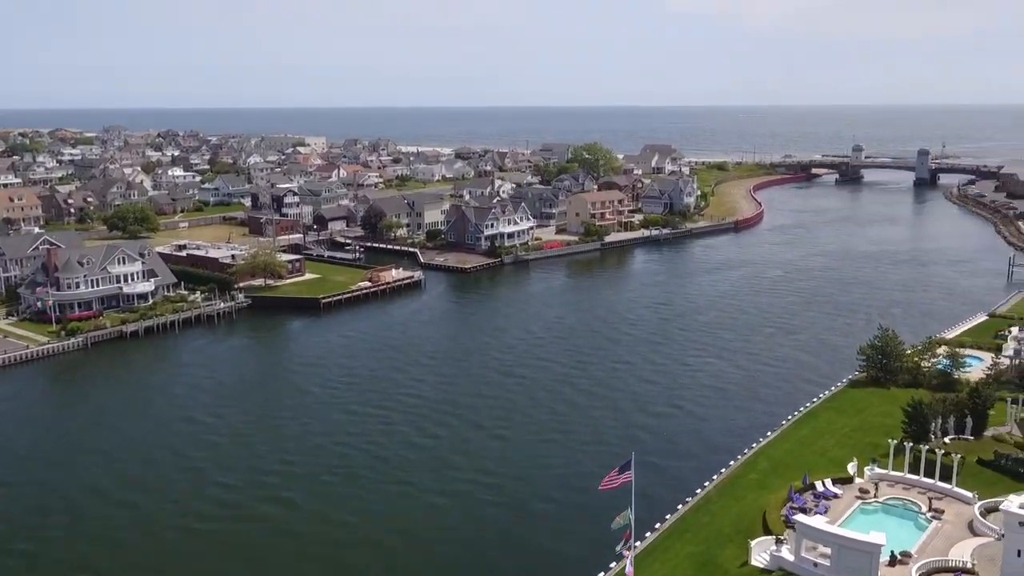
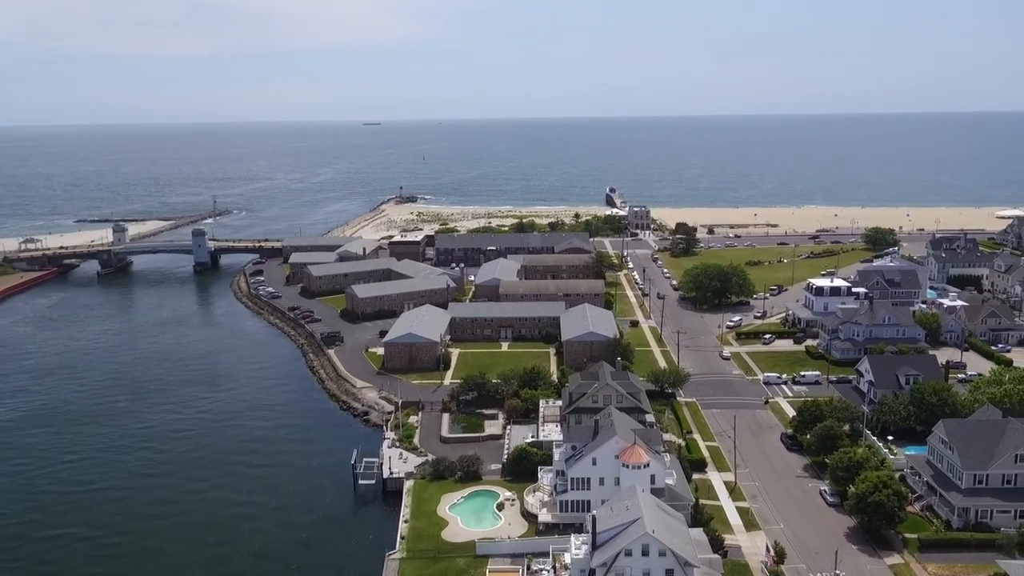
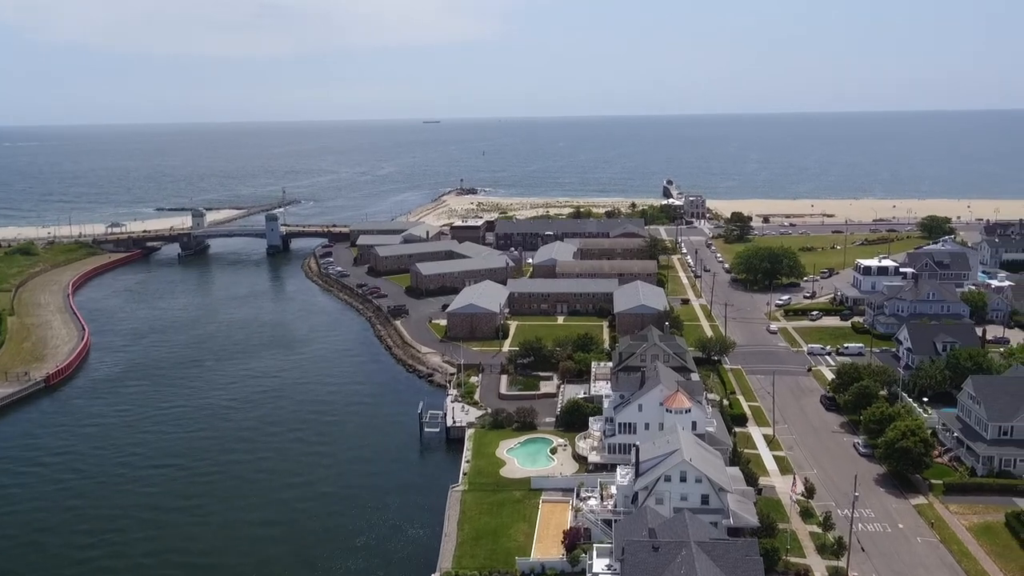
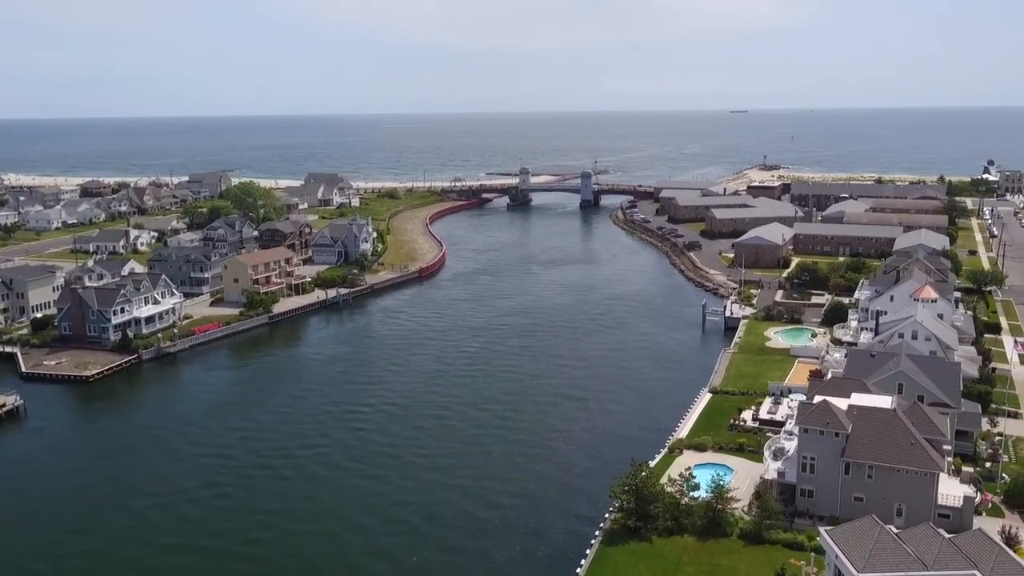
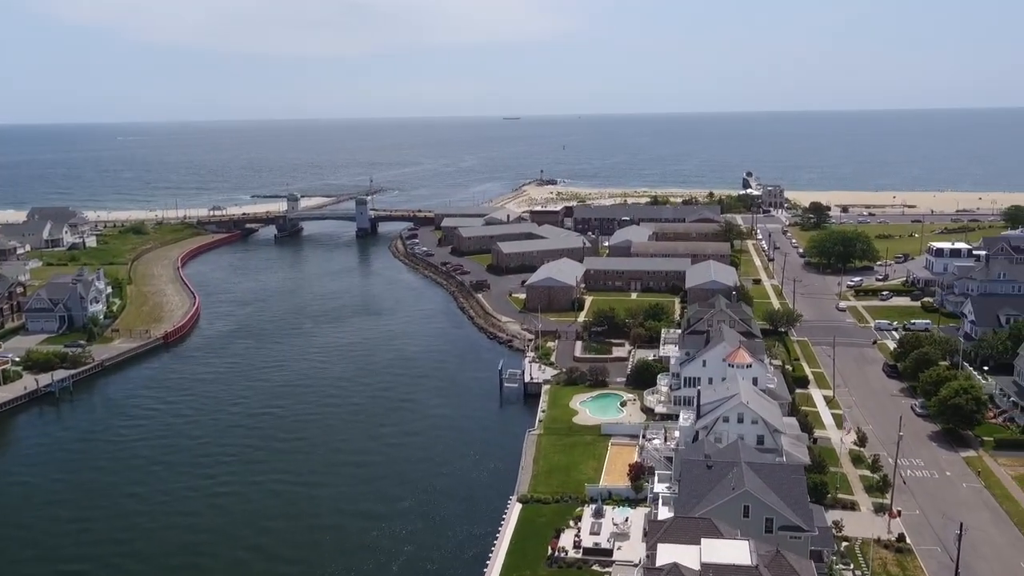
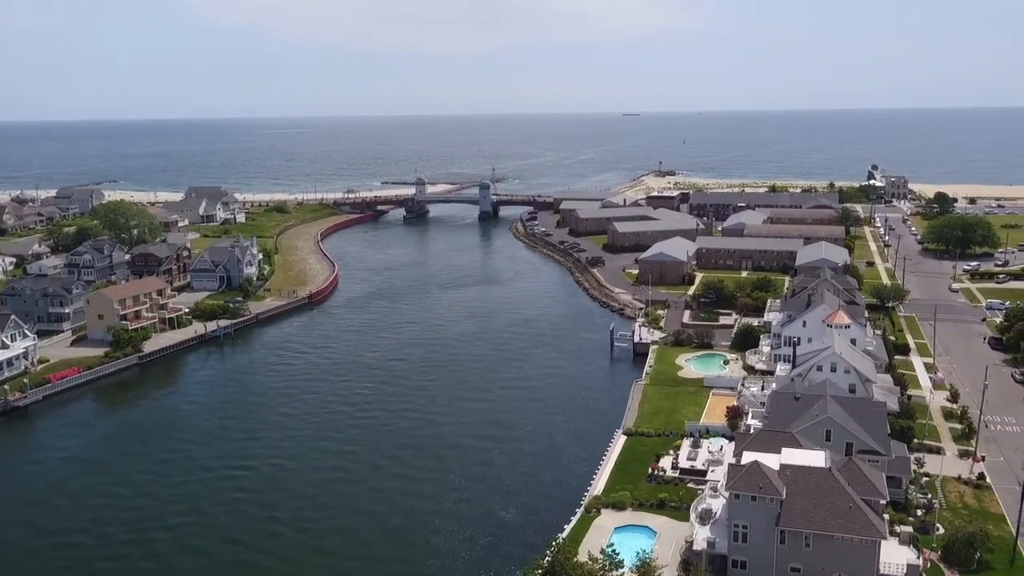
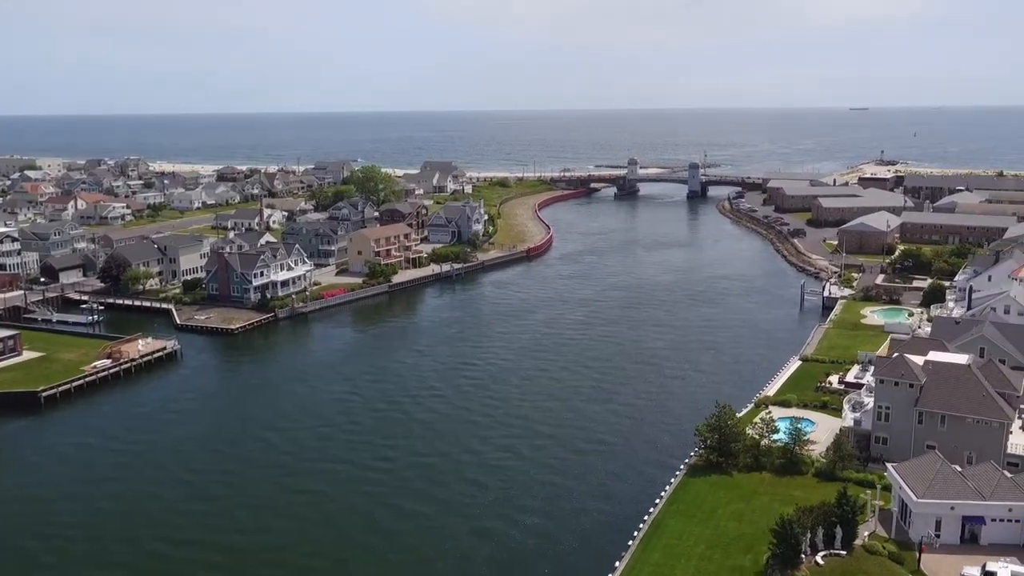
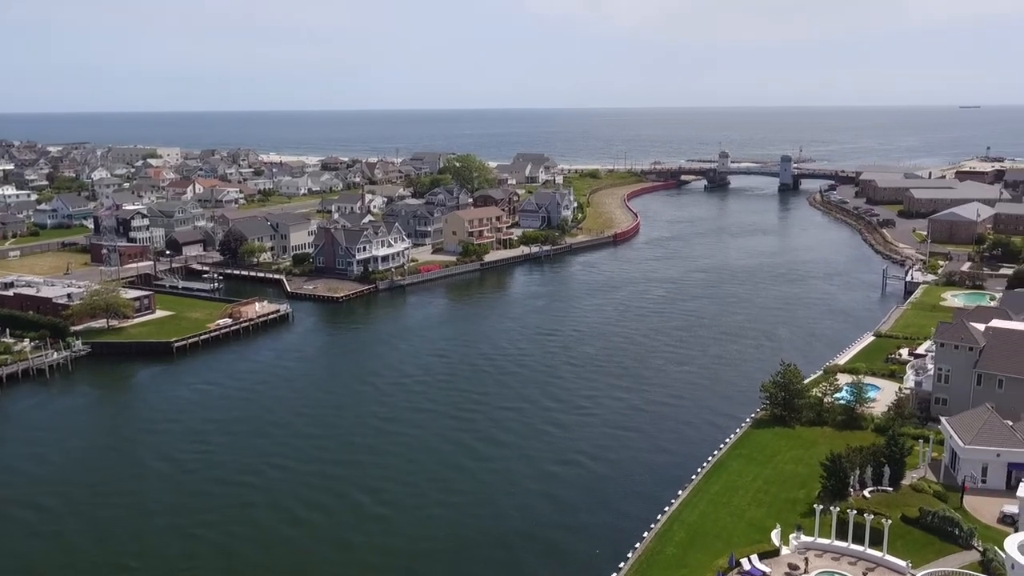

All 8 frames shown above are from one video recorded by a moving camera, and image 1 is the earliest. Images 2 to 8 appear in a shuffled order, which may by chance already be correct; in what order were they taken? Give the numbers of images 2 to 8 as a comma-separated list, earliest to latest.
8, 7, 4, 6, 5, 3, 2
